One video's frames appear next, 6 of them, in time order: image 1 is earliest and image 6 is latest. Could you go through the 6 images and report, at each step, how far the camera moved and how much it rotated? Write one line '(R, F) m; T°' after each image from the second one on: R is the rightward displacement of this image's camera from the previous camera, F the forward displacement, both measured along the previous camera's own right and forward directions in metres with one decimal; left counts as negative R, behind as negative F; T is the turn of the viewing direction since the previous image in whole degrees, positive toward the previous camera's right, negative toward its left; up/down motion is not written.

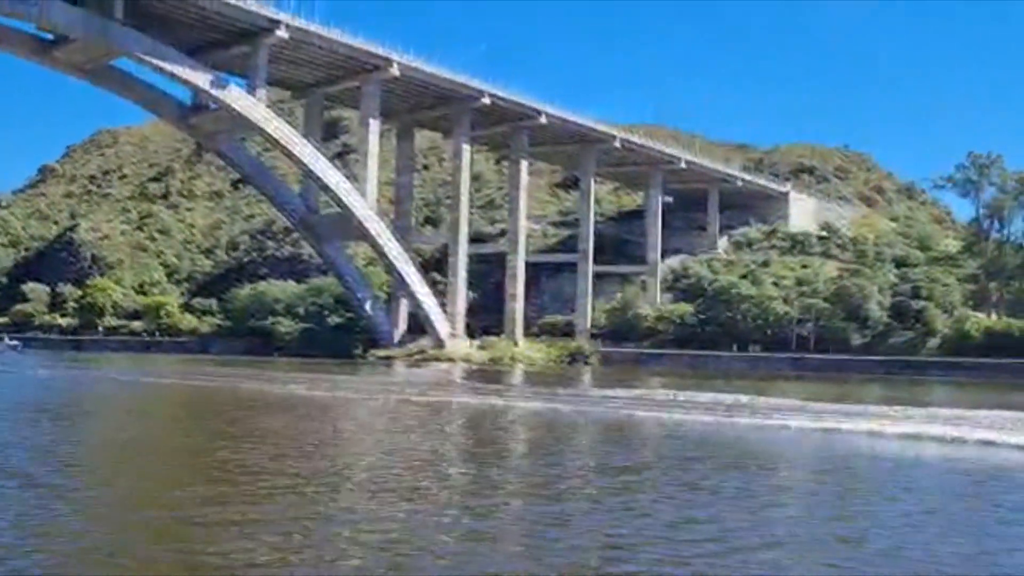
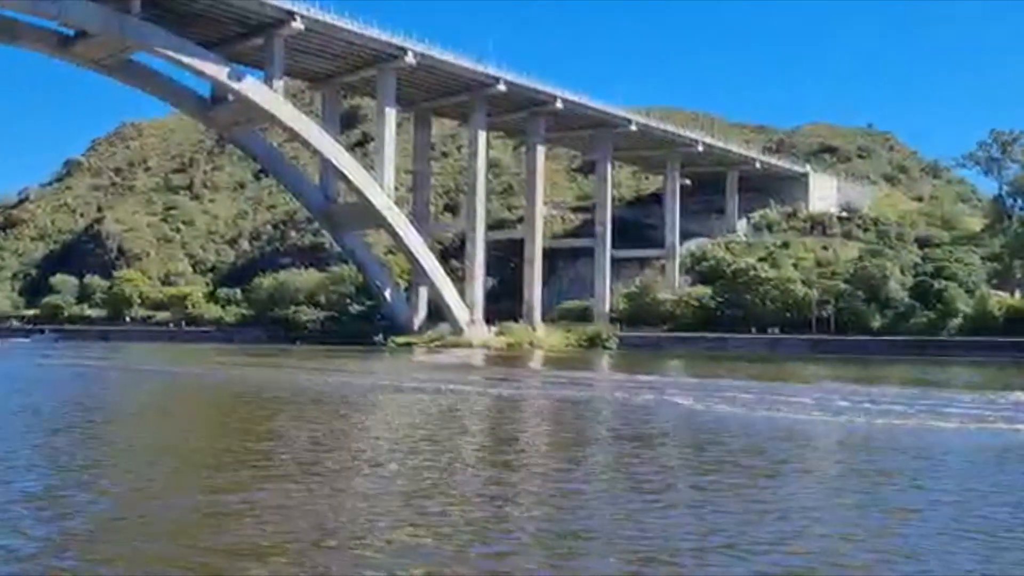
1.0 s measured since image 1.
(+0.5, -0.4) m; -2°
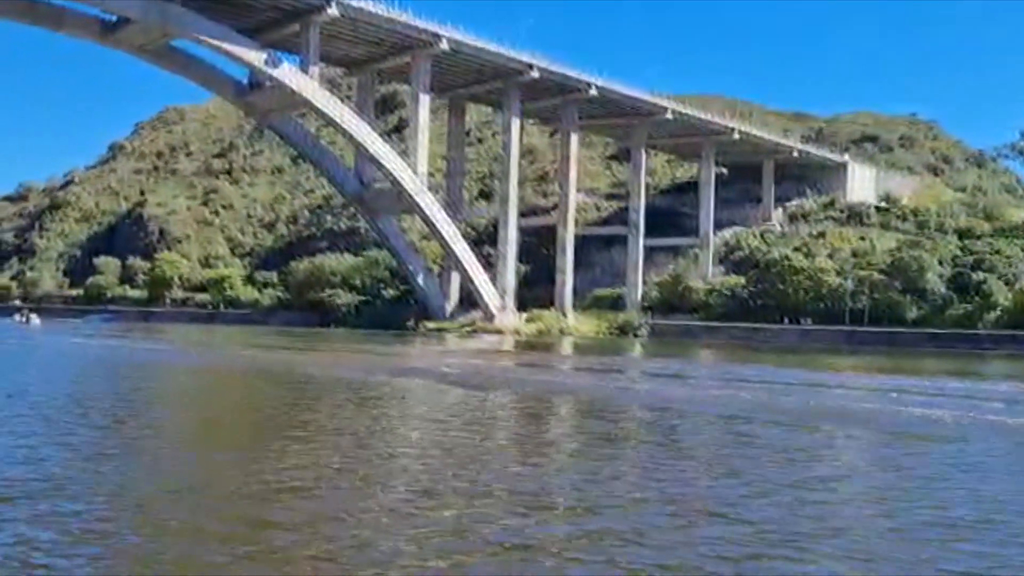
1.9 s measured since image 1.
(+0.5, -0.3) m; -2°
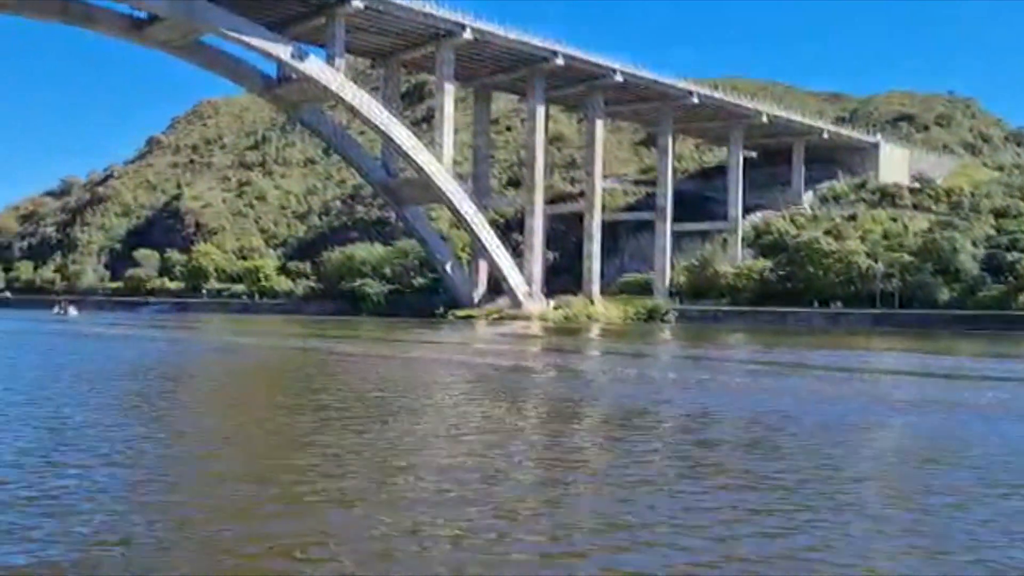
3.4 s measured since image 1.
(+0.8, -0.6) m; -2°
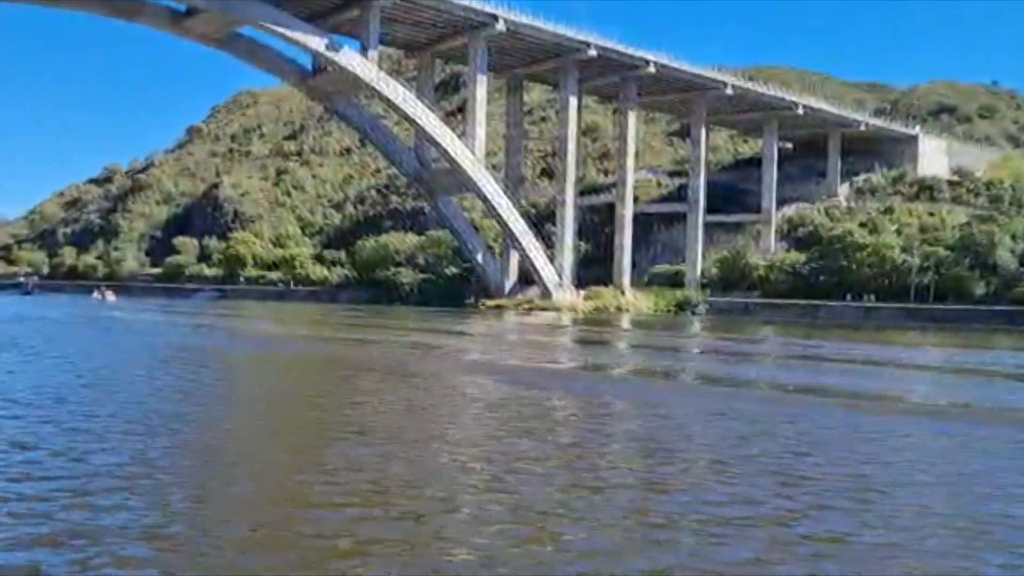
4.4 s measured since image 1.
(+0.4, -0.5) m; -2°
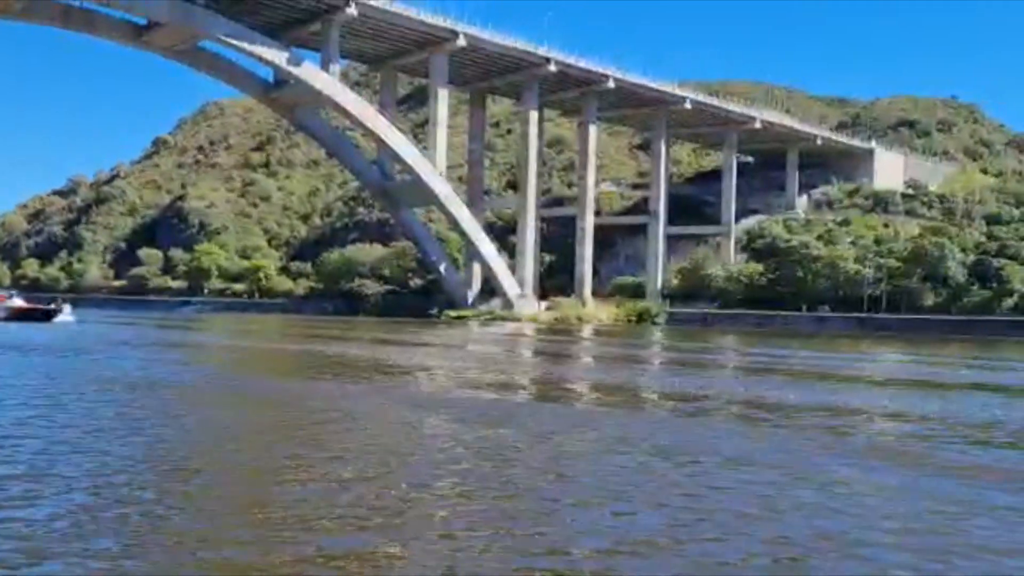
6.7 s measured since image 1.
(+0.9, -0.8) m; +2°
